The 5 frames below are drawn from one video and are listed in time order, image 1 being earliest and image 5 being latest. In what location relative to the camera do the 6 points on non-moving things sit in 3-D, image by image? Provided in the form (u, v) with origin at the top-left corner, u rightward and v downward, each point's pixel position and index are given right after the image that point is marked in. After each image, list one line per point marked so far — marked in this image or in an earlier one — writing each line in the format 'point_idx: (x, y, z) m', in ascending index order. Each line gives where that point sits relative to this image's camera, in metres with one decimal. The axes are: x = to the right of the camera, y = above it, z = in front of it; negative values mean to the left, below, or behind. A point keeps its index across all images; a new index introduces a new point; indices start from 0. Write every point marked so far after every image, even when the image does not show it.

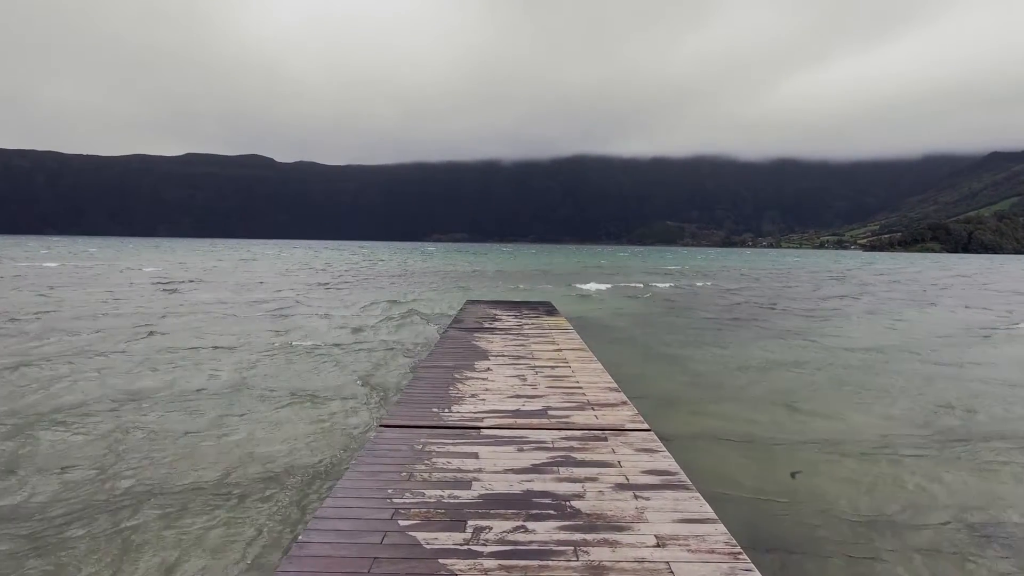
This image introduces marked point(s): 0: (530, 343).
0: (+0.3, -1.2, +9.7) m
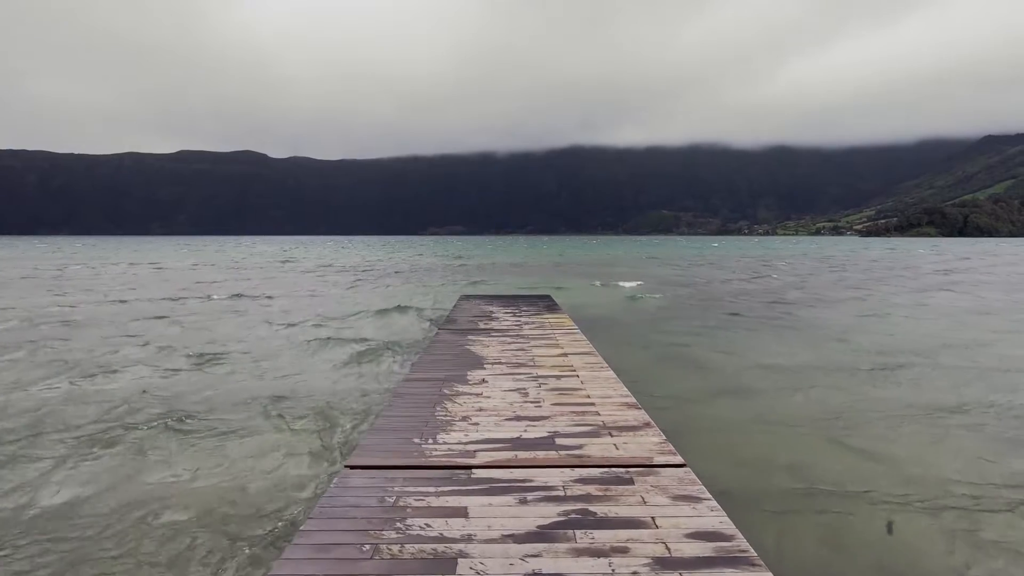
0: (+0.3, -1.1, +8.8) m
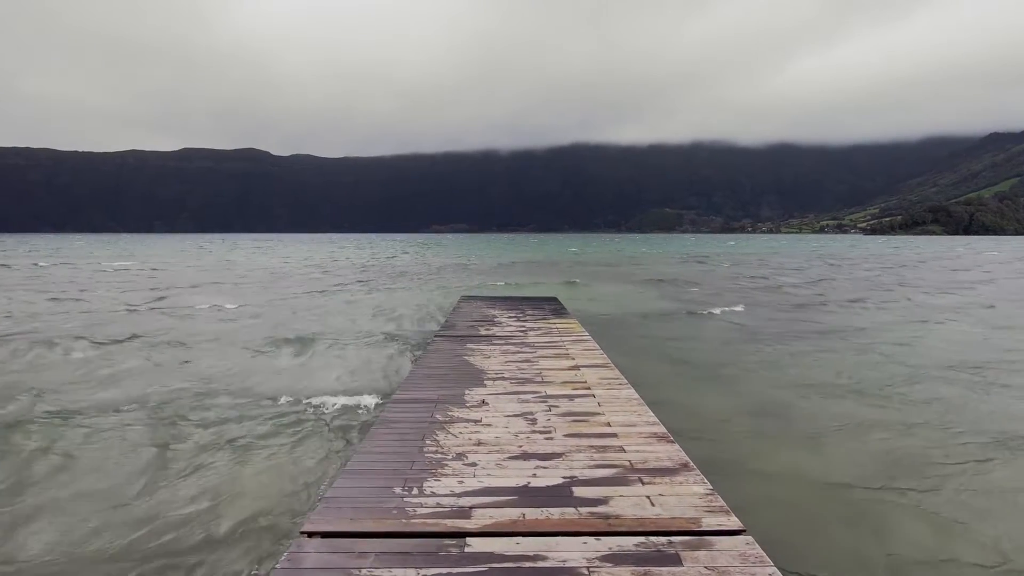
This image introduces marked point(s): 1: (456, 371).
0: (+0.4, -1.1, +8.0) m
1: (-0.8, -1.2, +7.3) m
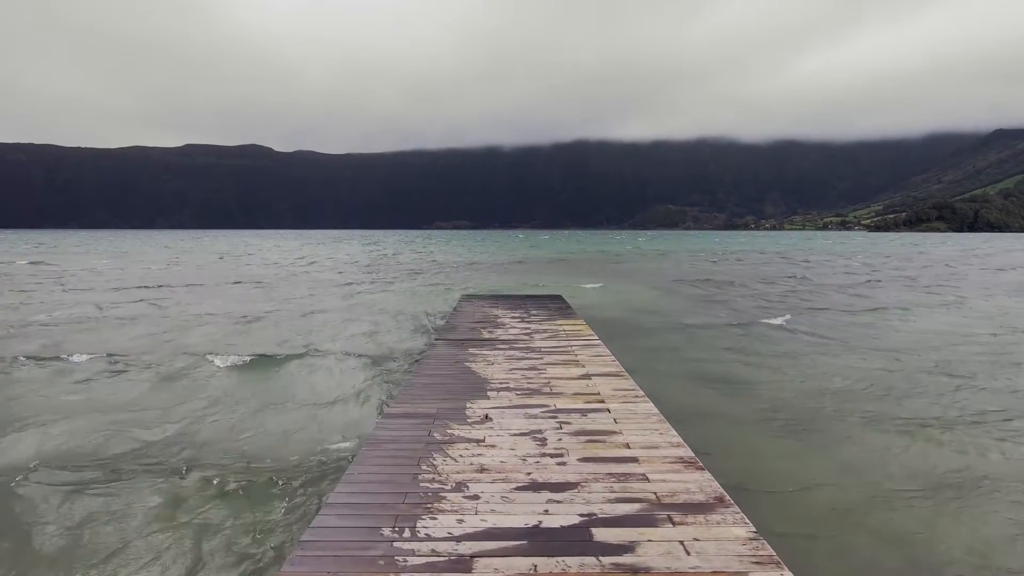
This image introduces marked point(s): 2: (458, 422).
0: (+0.4, -1.1, +7.6) m
1: (-0.7, -1.2, +6.8) m
2: (-0.6, -1.4, +5.2) m
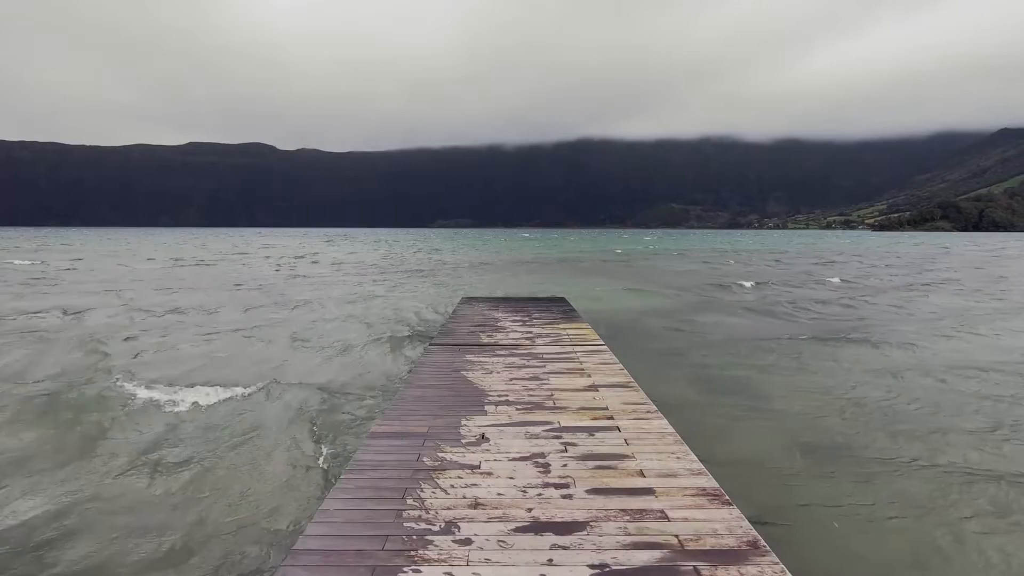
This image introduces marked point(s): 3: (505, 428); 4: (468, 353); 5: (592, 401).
0: (+0.5, -1.1, +7.2) m
1: (-0.7, -1.3, +6.4) m
2: (-0.6, -1.4, +4.8) m
3: (-0.1, -1.3, +5.1) m
4: (-0.8, -1.0, +8.4) m
5: (+0.9, -1.3, +5.9) m
